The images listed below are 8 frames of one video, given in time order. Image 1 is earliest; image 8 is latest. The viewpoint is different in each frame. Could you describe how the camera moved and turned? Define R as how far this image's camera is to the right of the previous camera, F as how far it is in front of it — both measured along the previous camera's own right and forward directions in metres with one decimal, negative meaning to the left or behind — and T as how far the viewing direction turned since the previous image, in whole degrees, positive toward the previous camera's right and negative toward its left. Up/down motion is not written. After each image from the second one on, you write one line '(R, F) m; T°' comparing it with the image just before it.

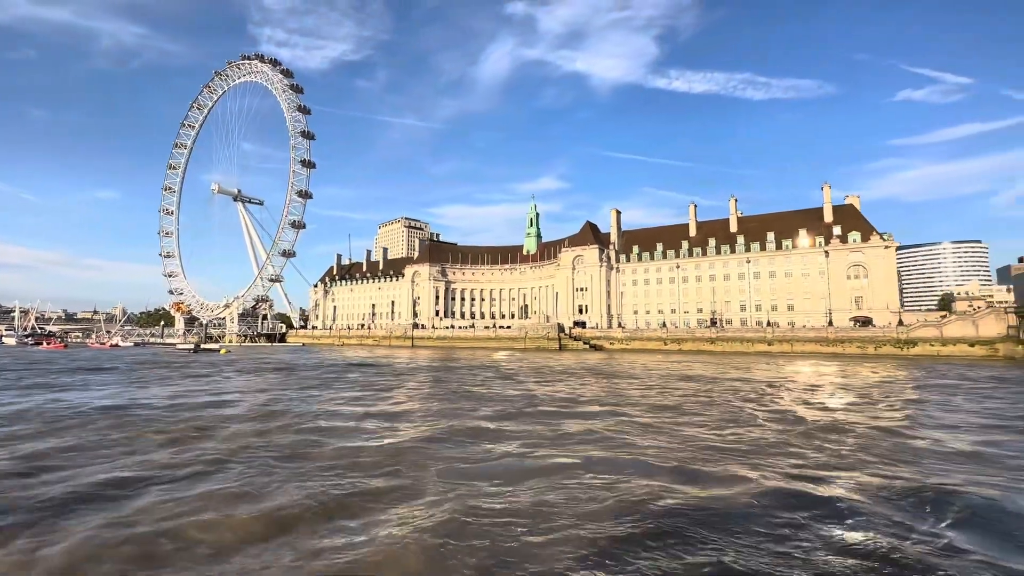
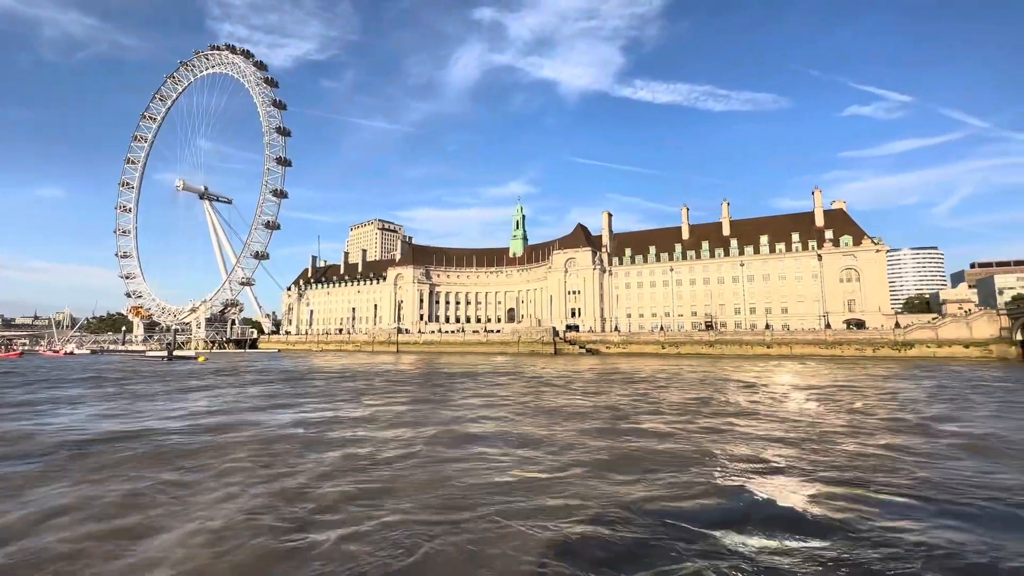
(-3.5, +2.1) m; +4°
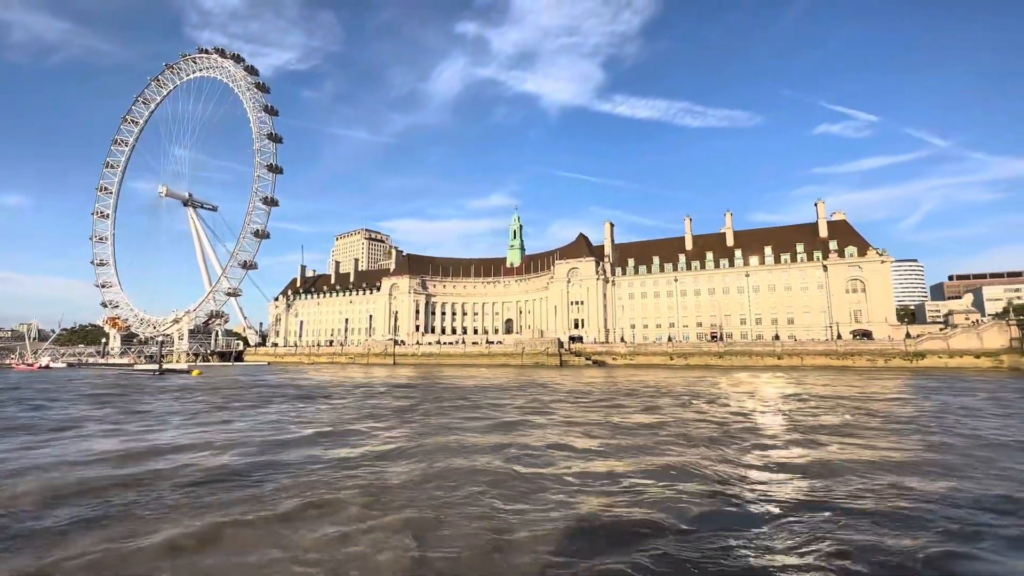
(-3.0, +1.6) m; +2°
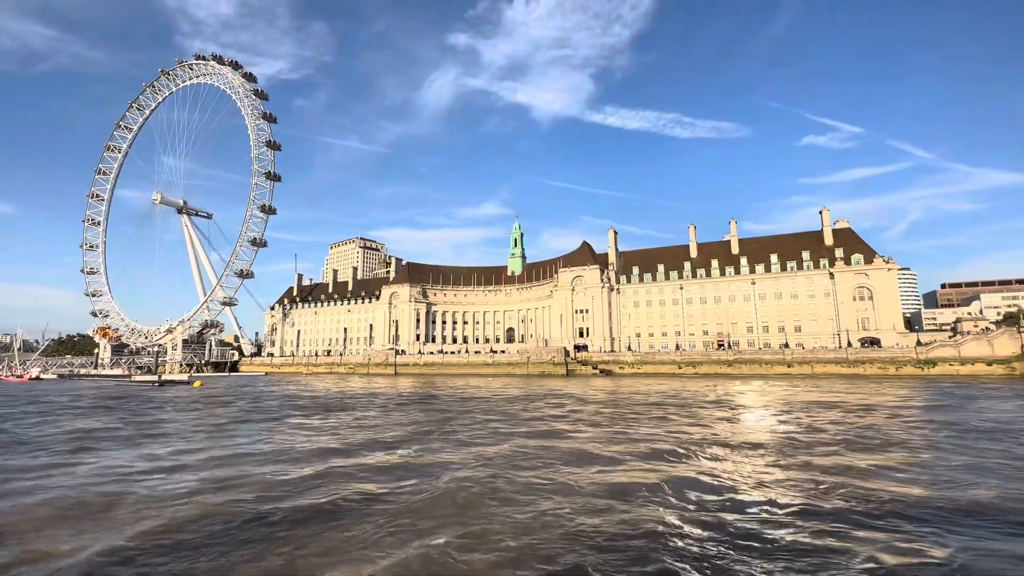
(-1.8, +0.9) m; +1°
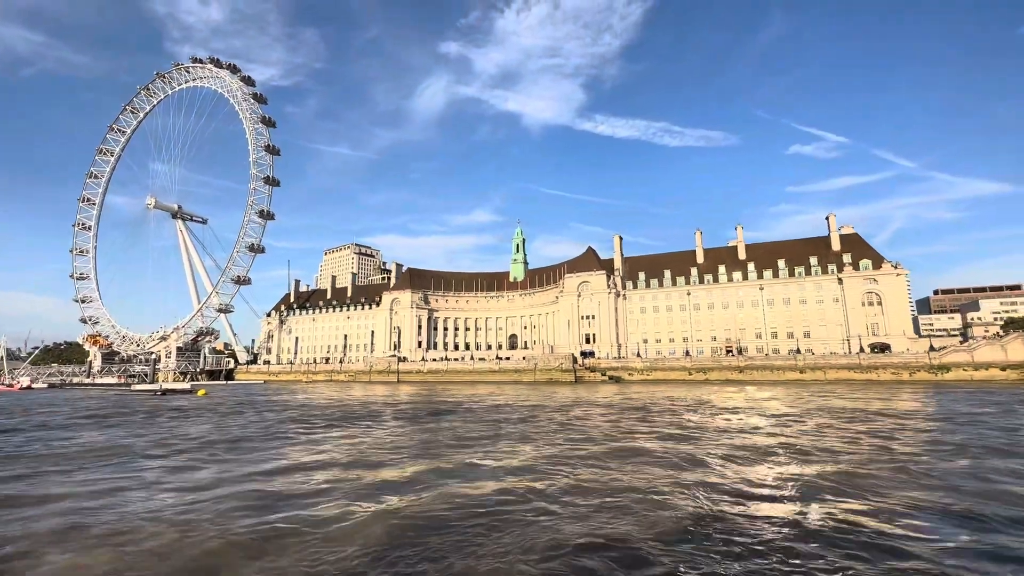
(-2.0, +0.9) m; +1°
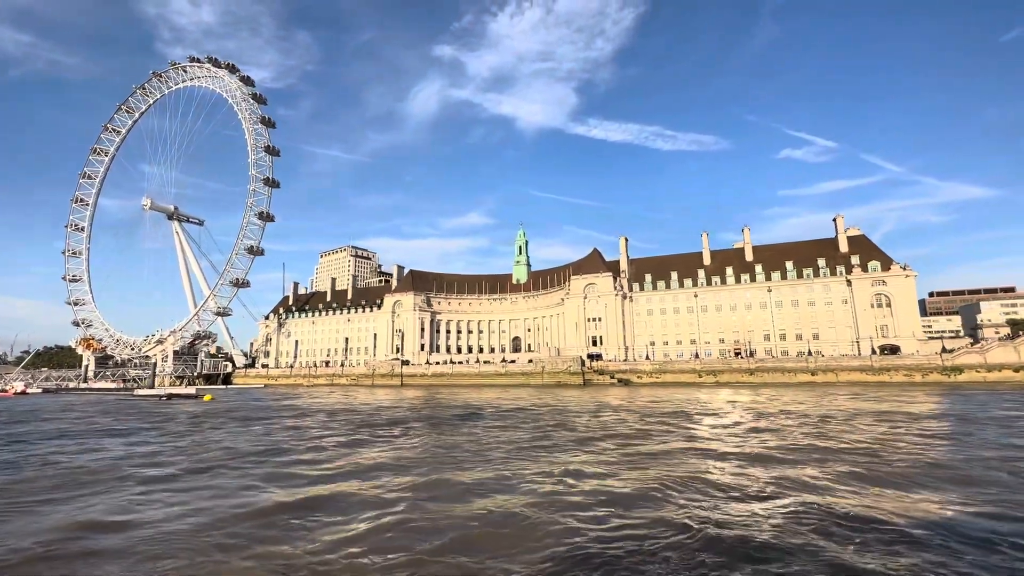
(-1.8, +0.8) m; +1°
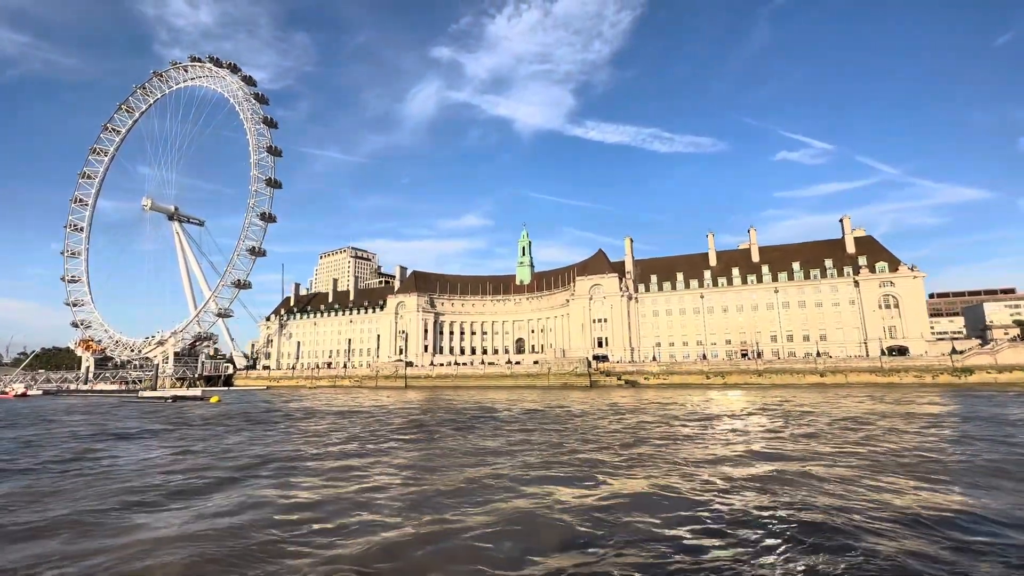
(-1.0, +0.4) m; 0°
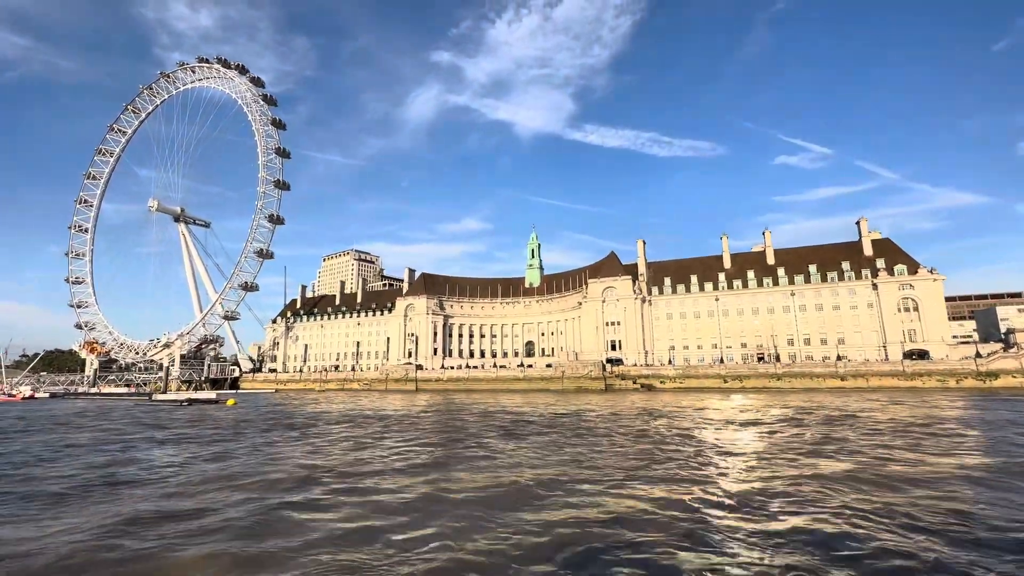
(-1.8, +0.8) m; 0°
